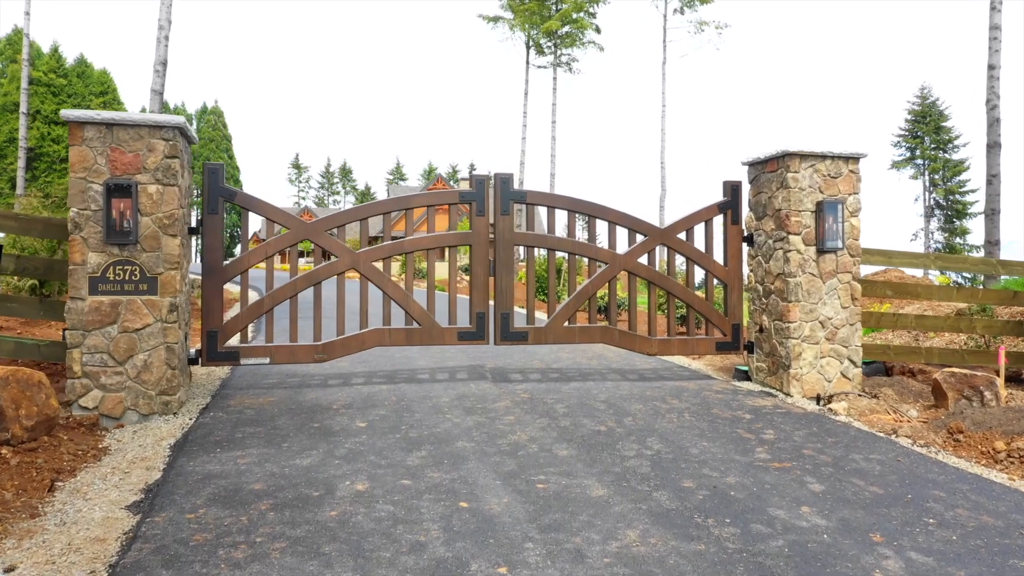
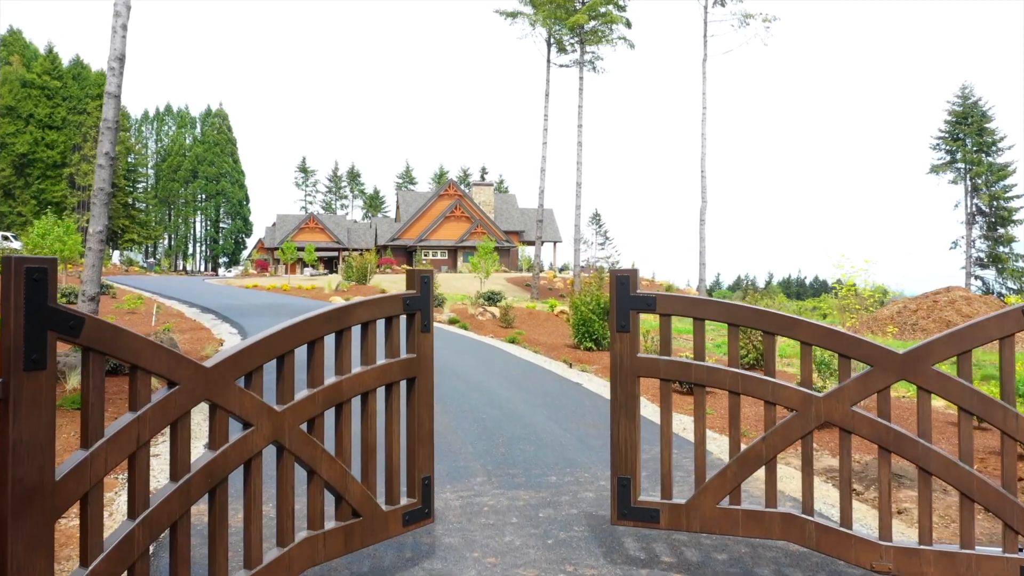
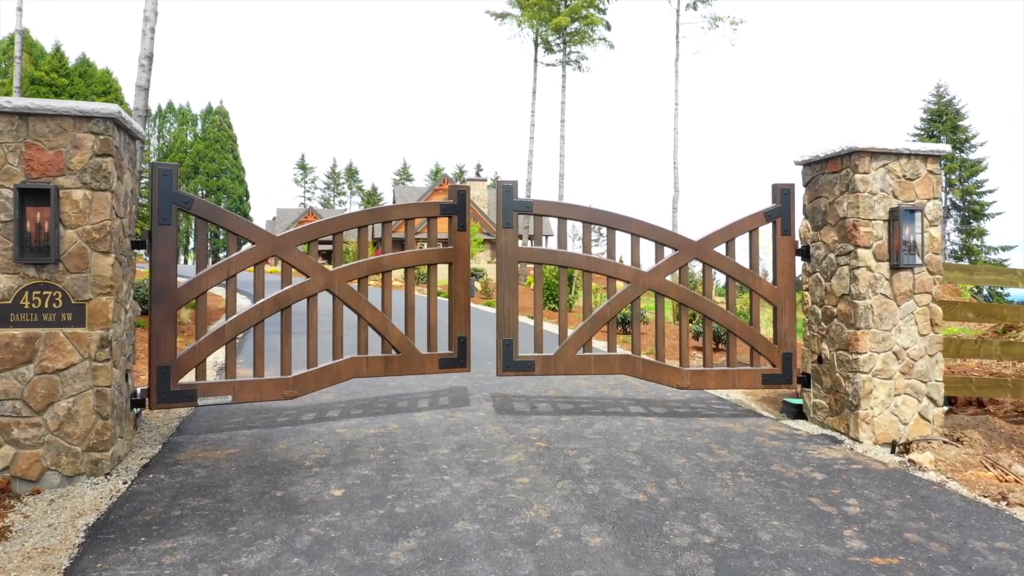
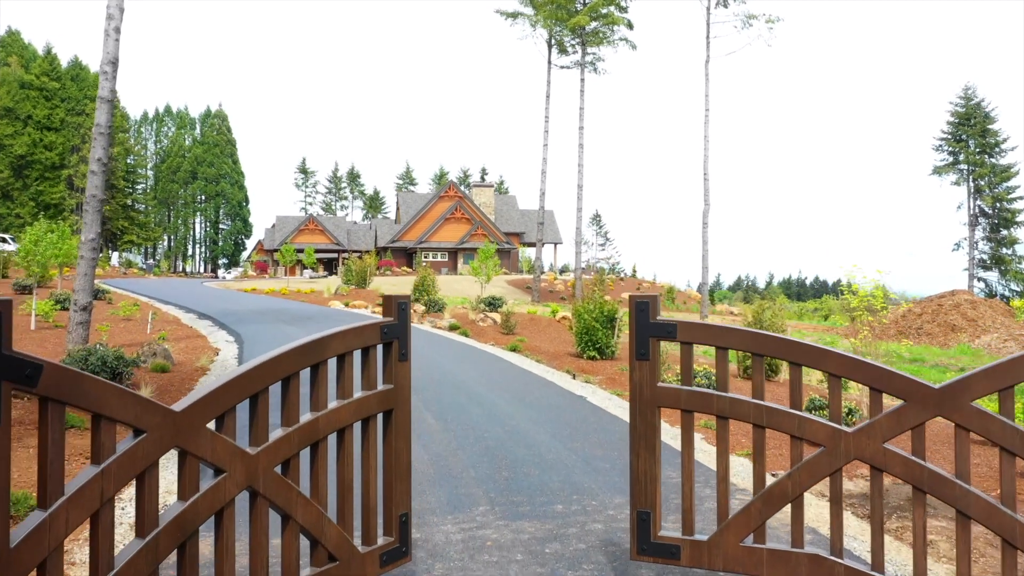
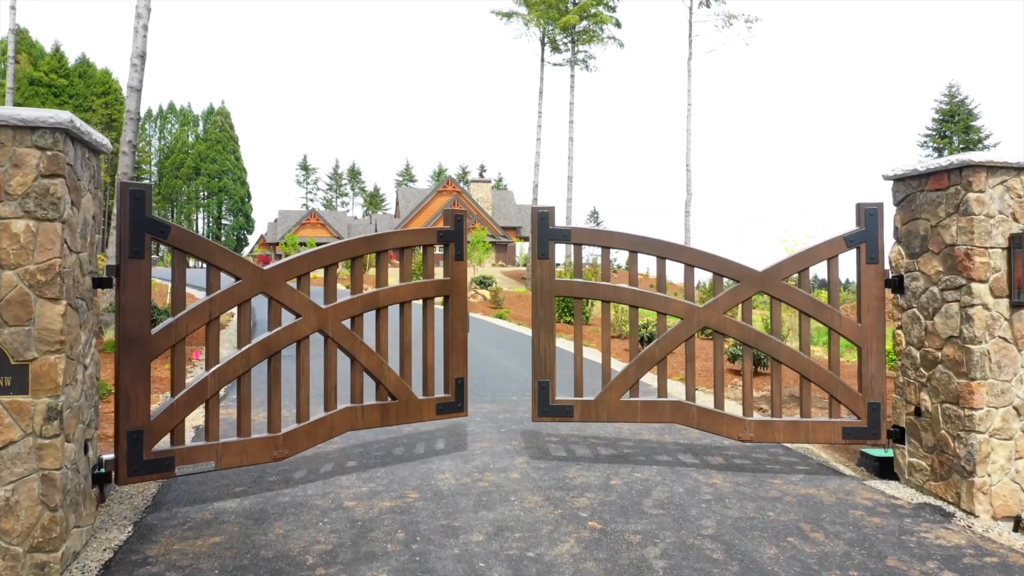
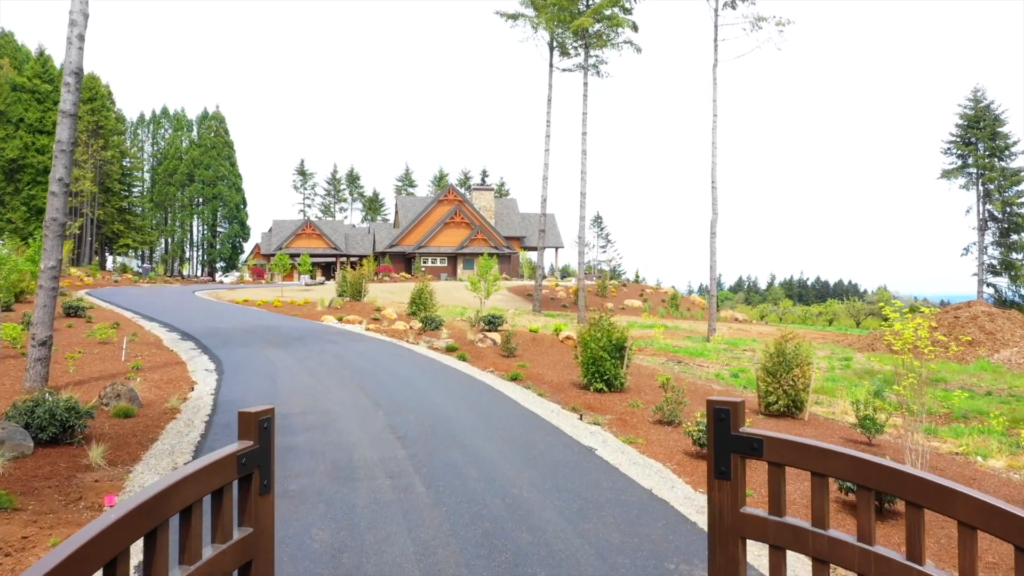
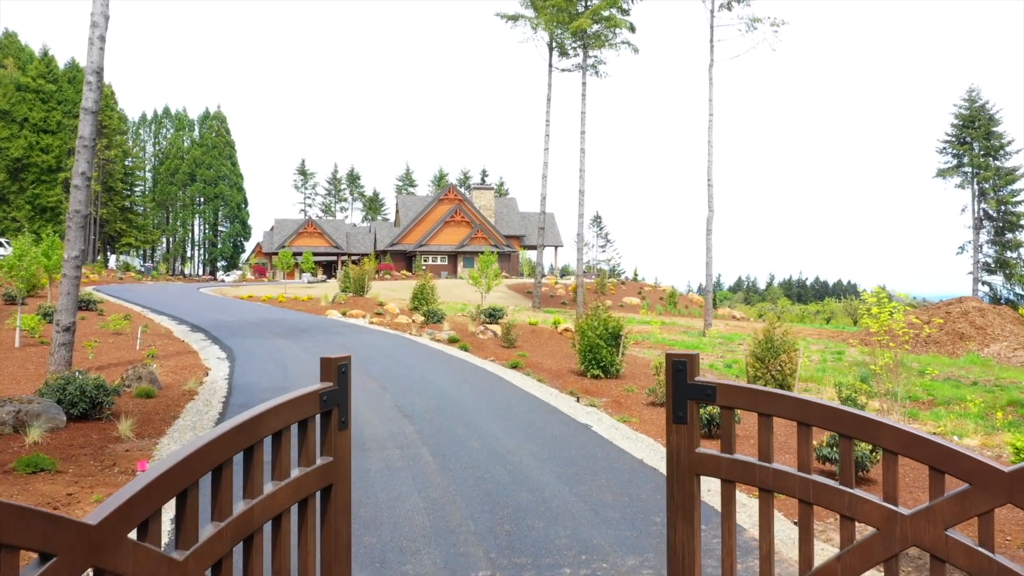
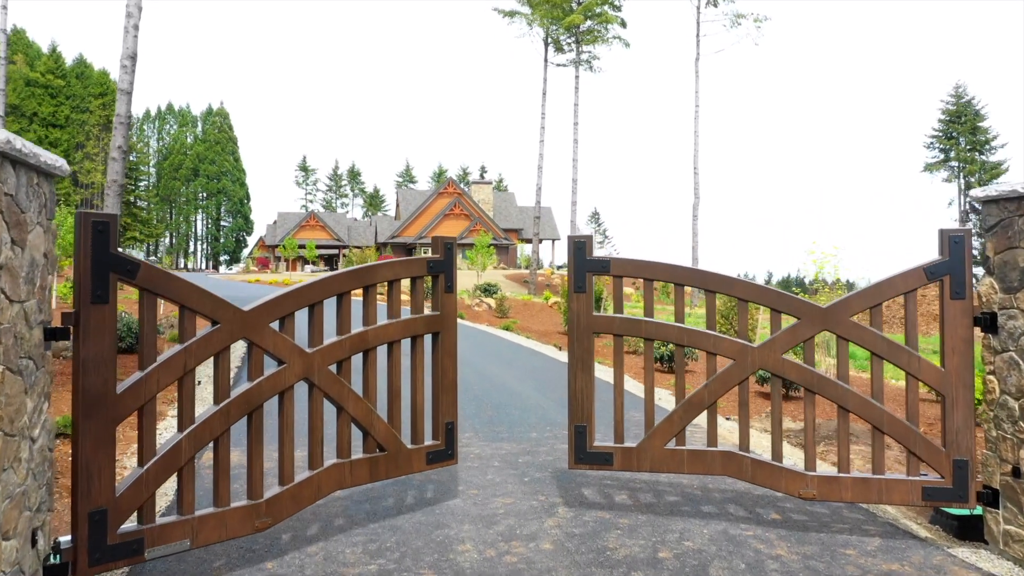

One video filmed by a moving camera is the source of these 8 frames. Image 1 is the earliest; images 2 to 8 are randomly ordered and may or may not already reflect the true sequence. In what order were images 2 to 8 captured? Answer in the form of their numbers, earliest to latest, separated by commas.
3, 5, 8, 2, 4, 7, 6
